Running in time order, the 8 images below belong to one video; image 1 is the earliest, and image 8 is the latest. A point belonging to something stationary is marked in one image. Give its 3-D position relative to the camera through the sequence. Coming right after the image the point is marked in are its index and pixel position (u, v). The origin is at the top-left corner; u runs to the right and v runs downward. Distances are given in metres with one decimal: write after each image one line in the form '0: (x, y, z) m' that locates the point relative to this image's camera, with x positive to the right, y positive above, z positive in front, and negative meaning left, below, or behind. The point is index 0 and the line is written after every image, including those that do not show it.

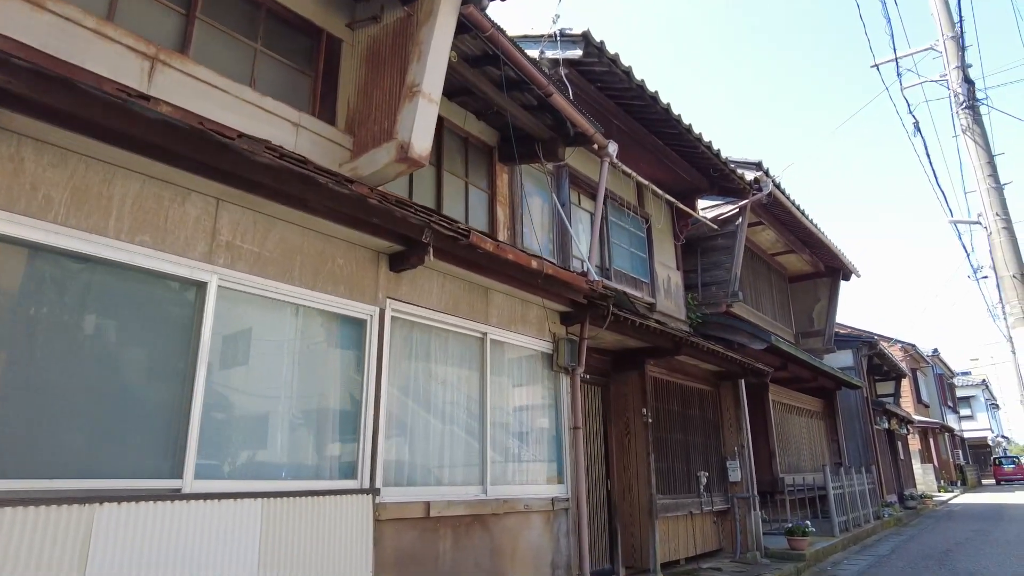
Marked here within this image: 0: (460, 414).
0: (-0.4, -1.1, +5.5) m
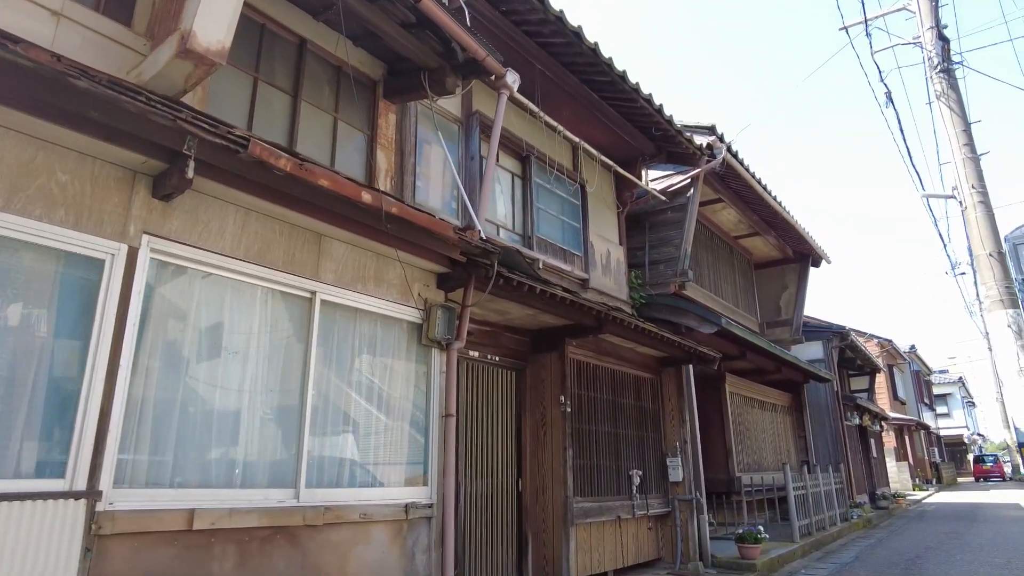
0: (-1.6, -0.7, +4.2) m
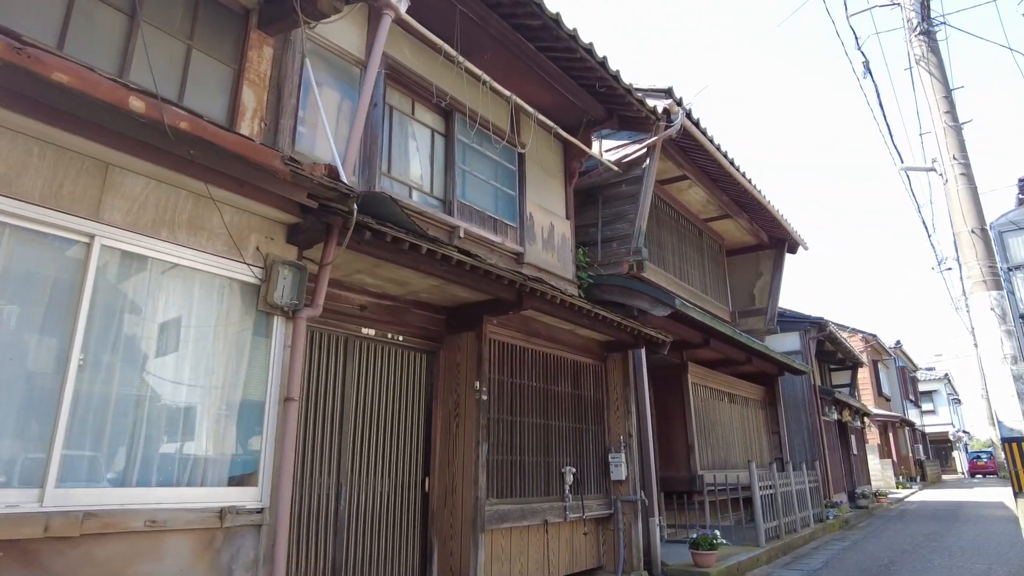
0: (-2.5, -0.4, +3.1) m
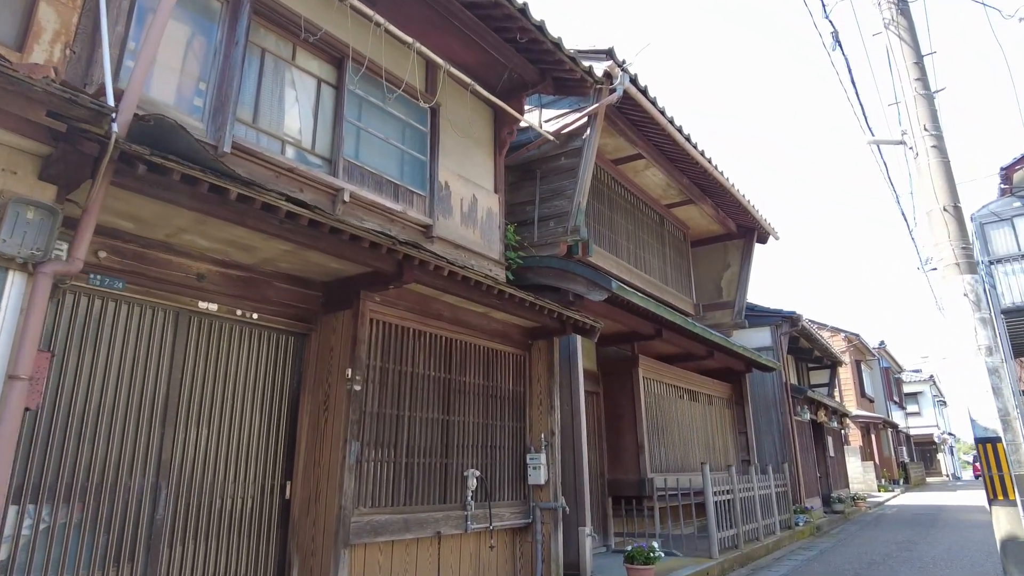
0: (-3.5, -0.1, +2.1) m
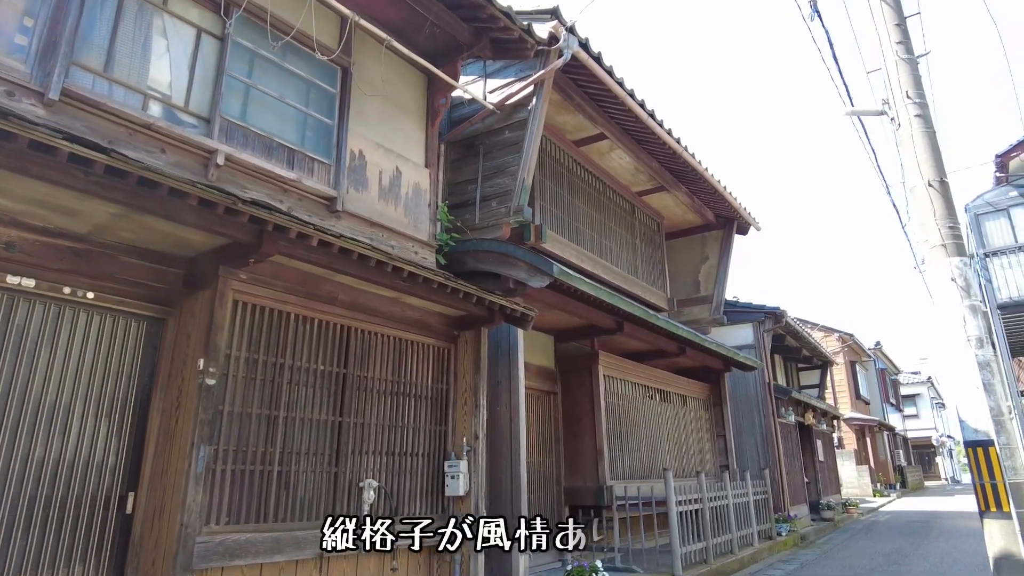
0: (-4.3, +0.1, +1.2) m
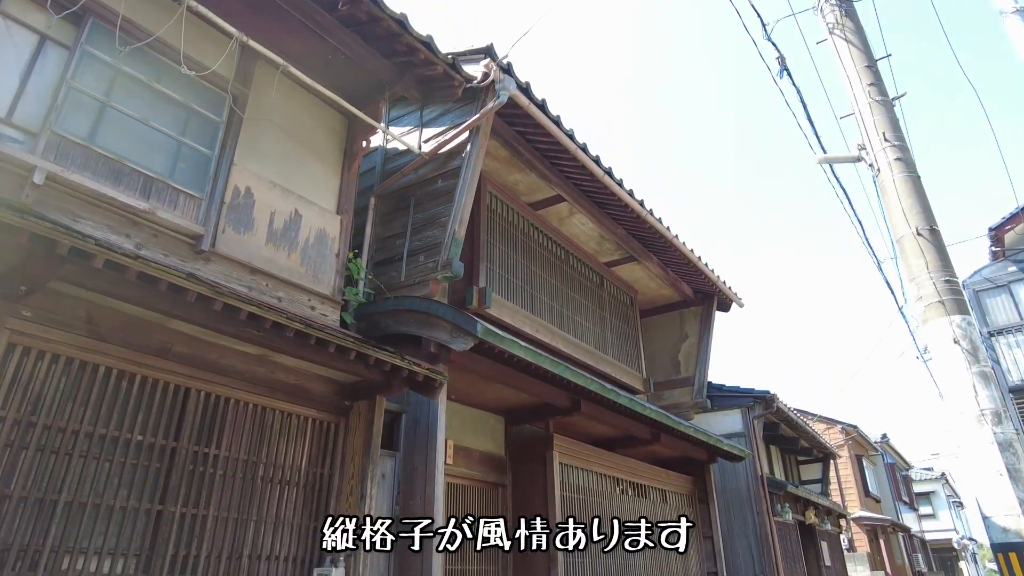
0: (-5.0, +0.4, +0.1) m
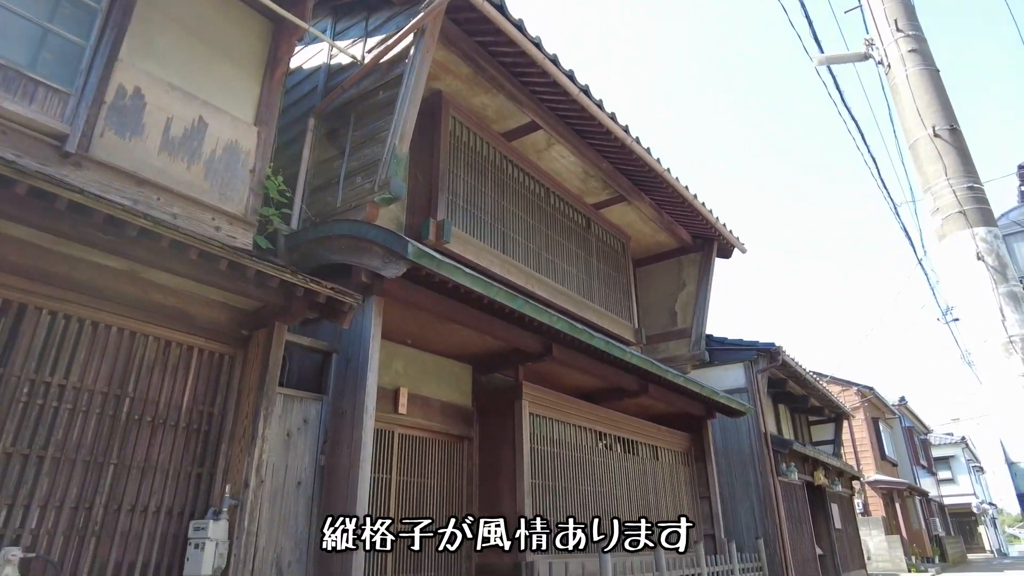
0: (-5.7, +0.7, -0.7) m
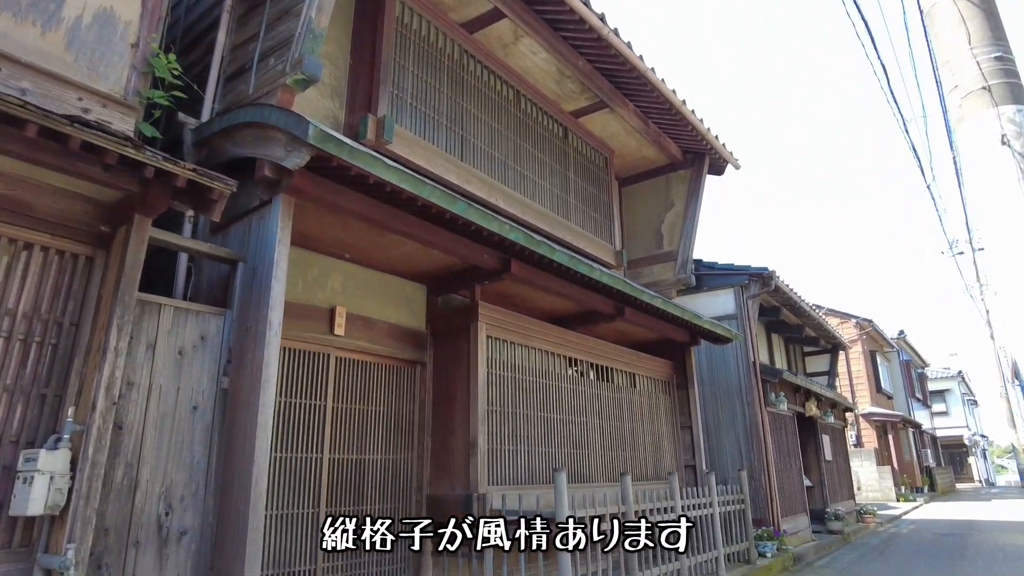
0: (-6.2, +0.9, -1.5) m
